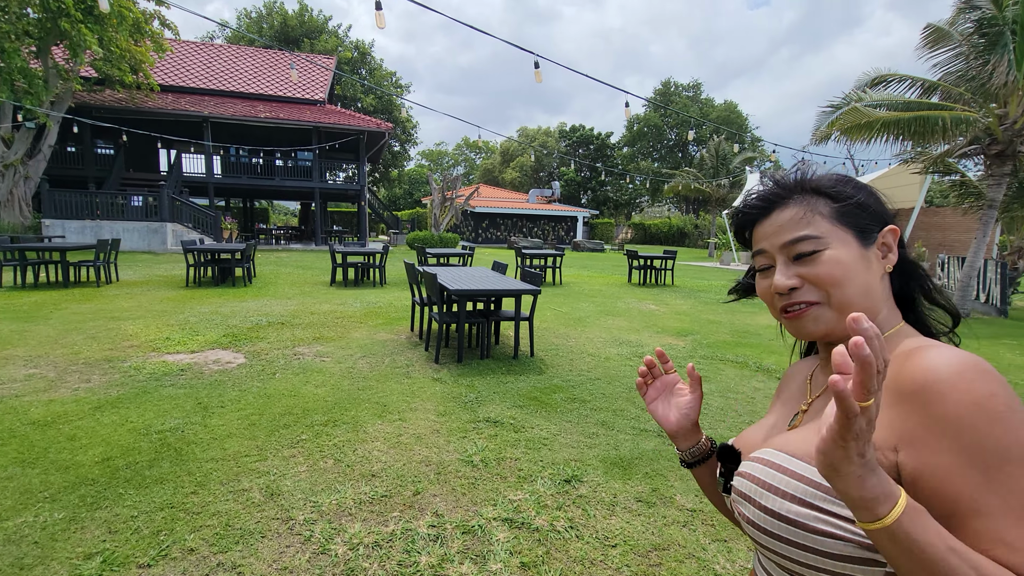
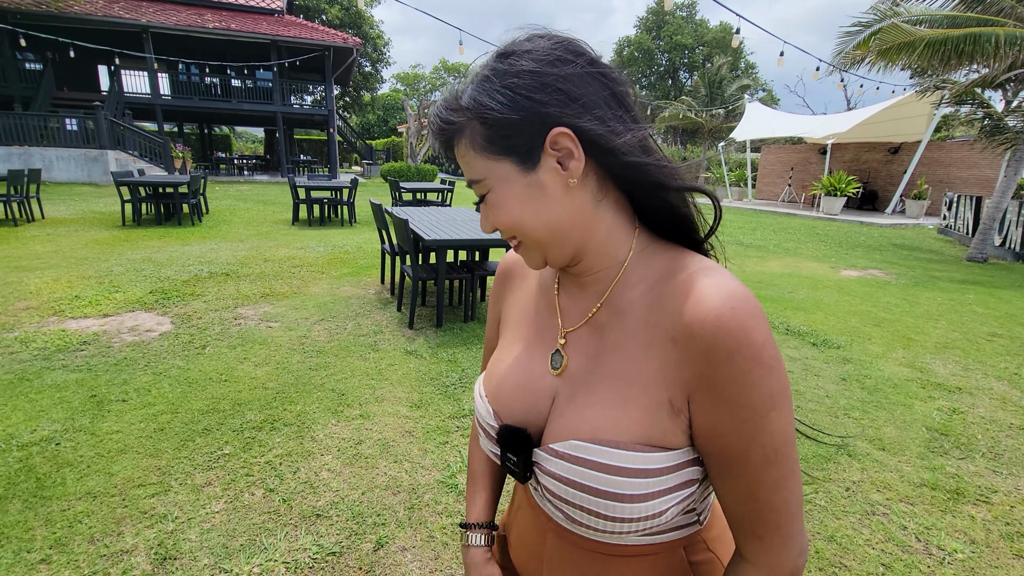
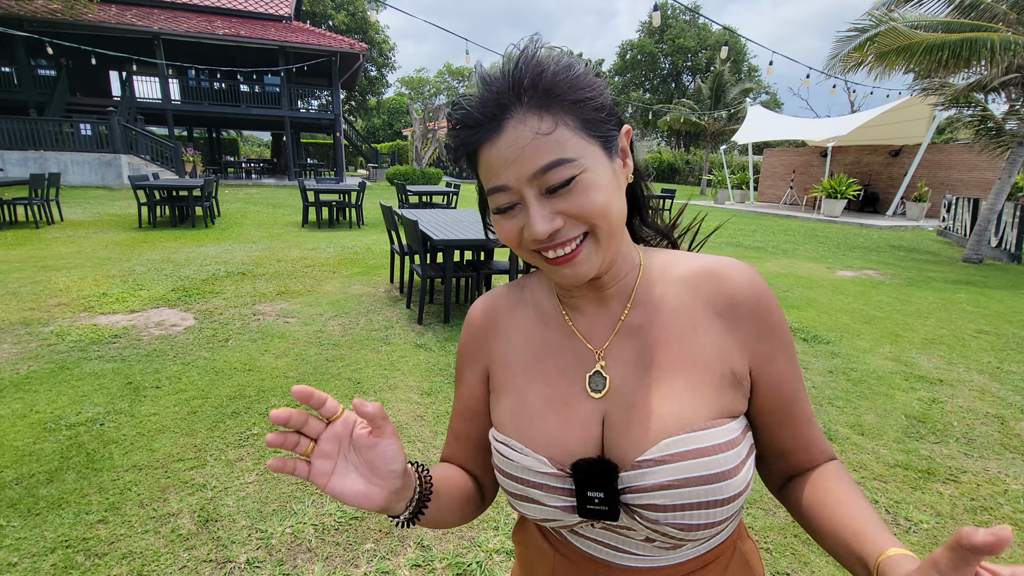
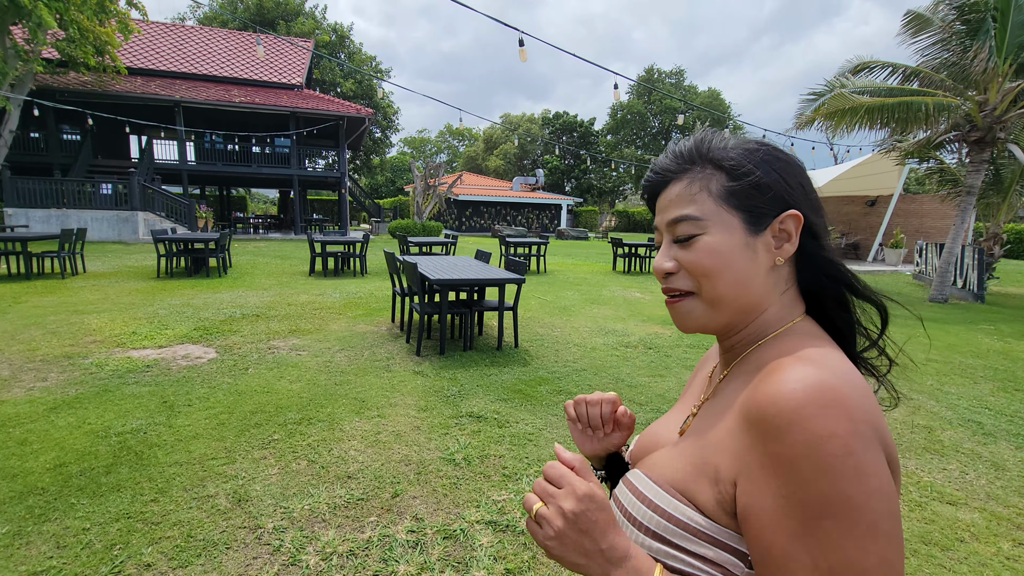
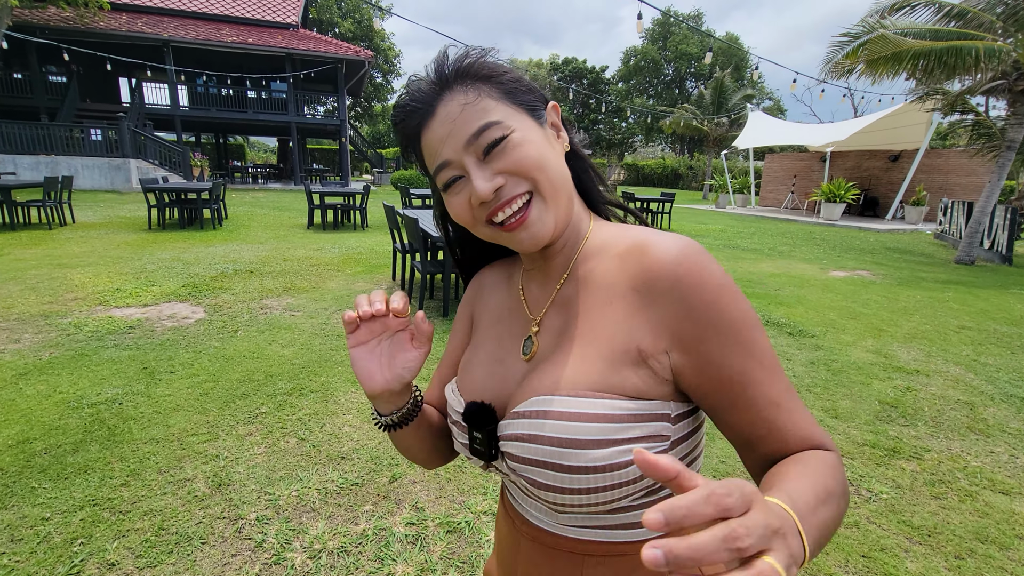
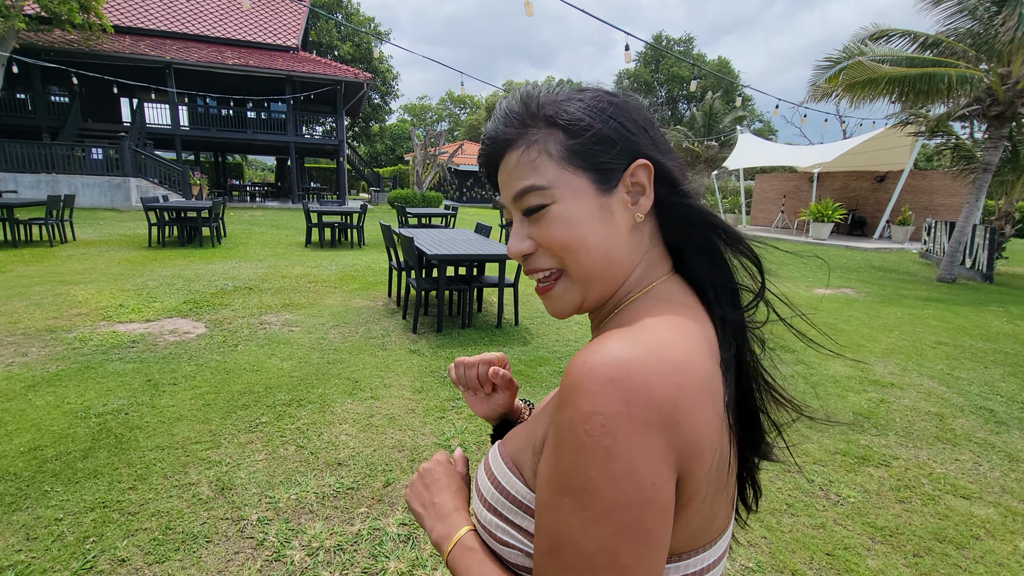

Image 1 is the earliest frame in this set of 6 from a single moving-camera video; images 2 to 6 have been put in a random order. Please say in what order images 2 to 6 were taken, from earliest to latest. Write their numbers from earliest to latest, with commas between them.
4, 6, 5, 3, 2
